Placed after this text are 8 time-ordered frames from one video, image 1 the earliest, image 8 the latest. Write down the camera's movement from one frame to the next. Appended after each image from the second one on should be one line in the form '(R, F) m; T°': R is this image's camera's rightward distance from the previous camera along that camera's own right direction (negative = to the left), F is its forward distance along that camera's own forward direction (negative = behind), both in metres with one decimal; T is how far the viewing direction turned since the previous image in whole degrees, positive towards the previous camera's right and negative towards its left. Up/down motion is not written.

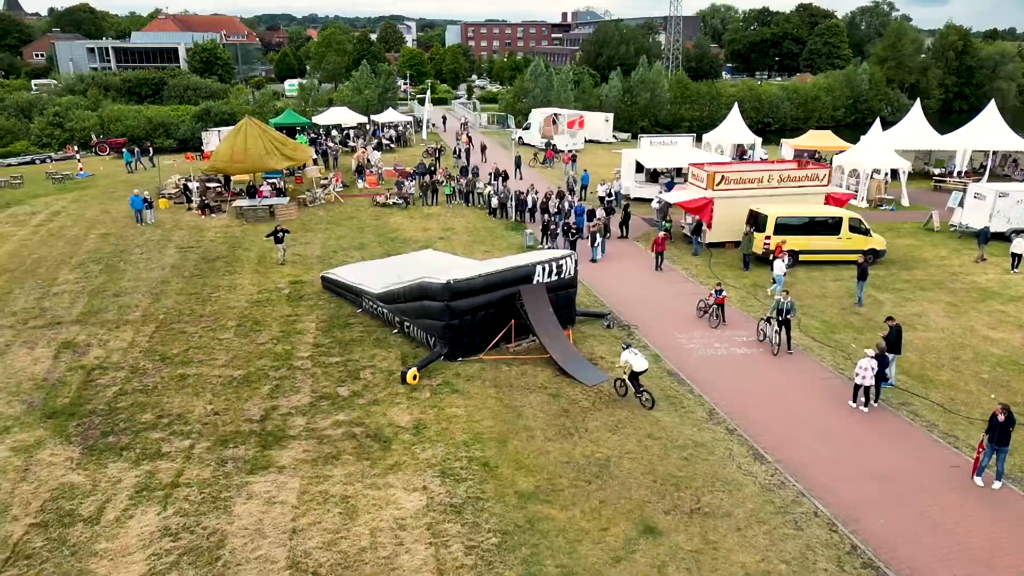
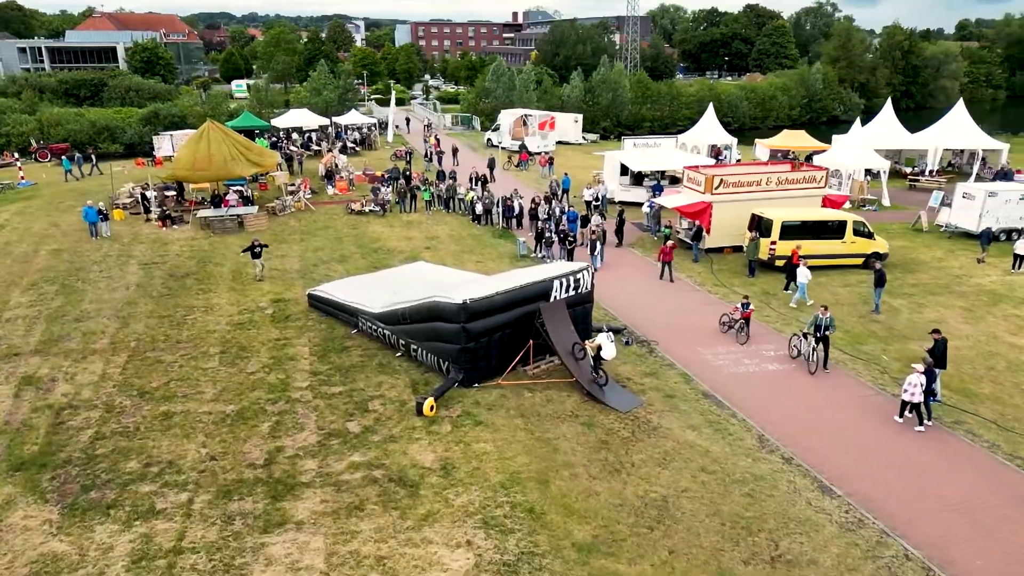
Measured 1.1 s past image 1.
(-1.2, +1.1) m; +4°
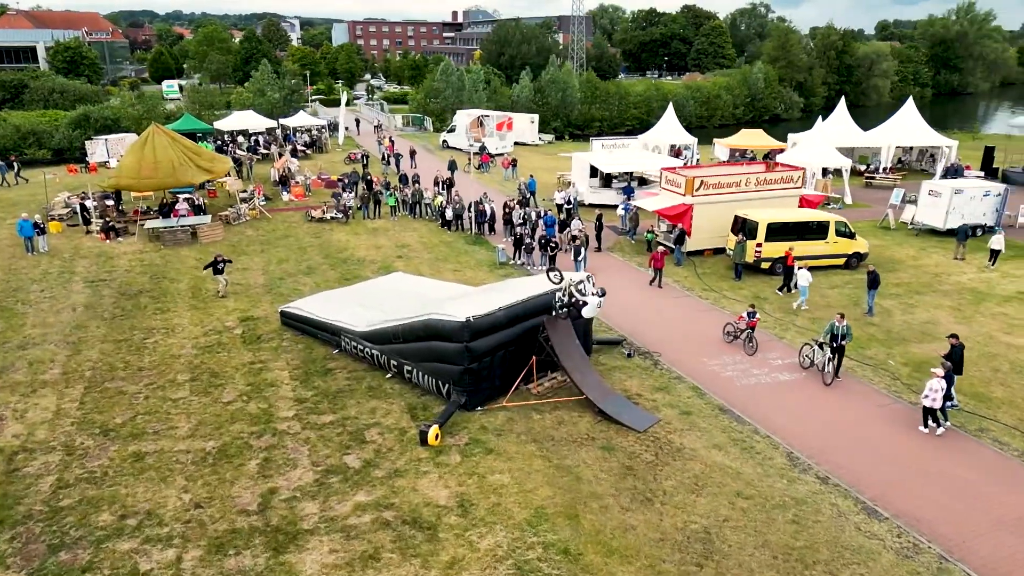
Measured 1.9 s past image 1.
(-1.0, +0.9) m; +5°
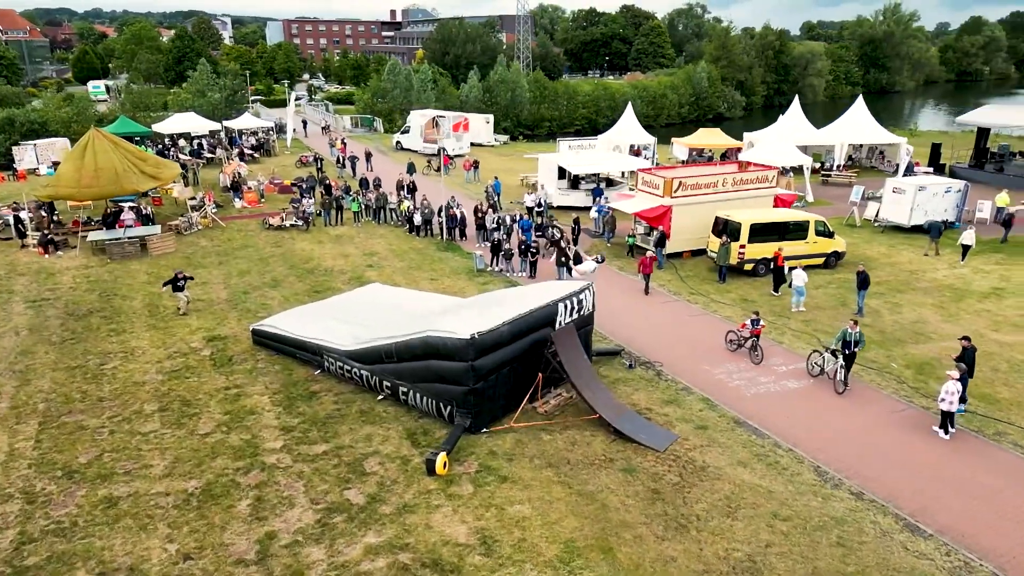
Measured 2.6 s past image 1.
(-0.9, +0.8) m; +4°
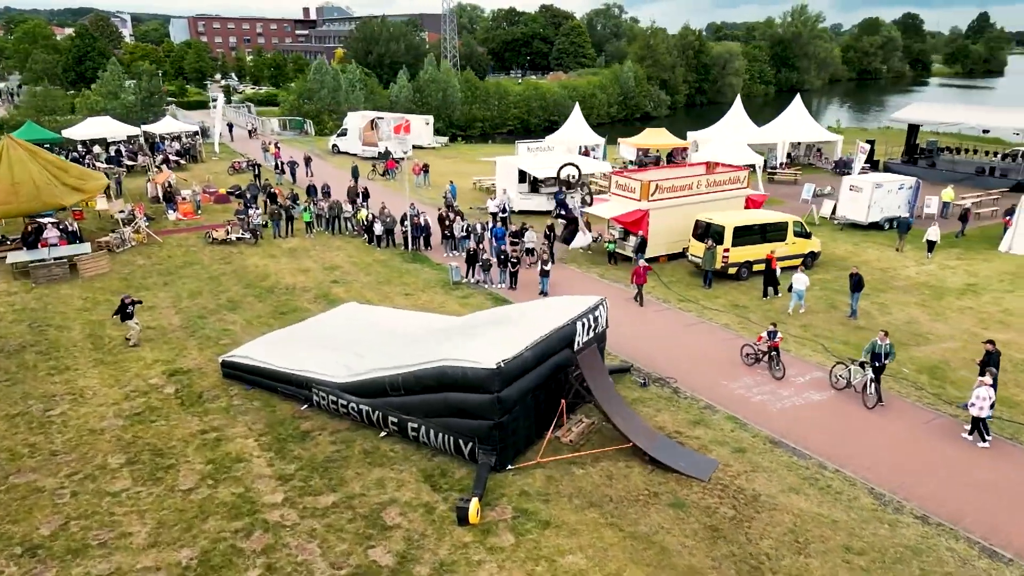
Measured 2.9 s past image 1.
(-1.4, +1.1) m; +6°
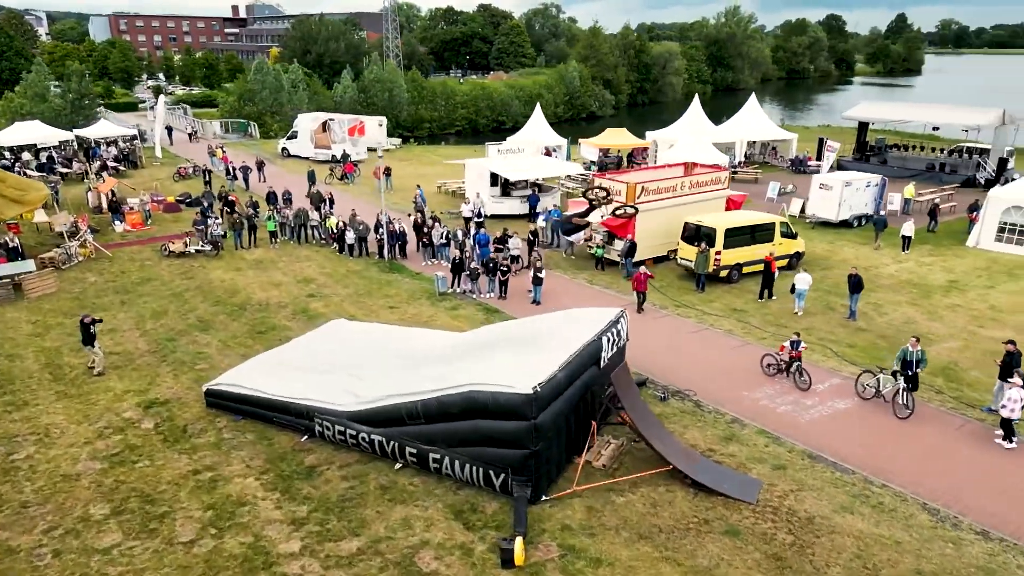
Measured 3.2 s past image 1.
(-1.2, +0.8) m; +5°
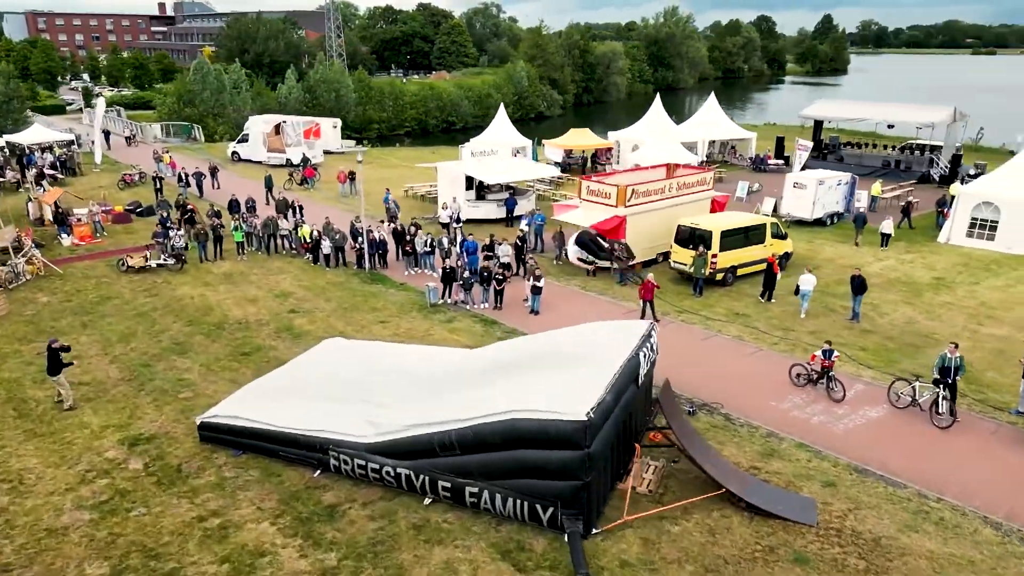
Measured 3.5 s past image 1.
(-1.2, +0.8) m; +5°
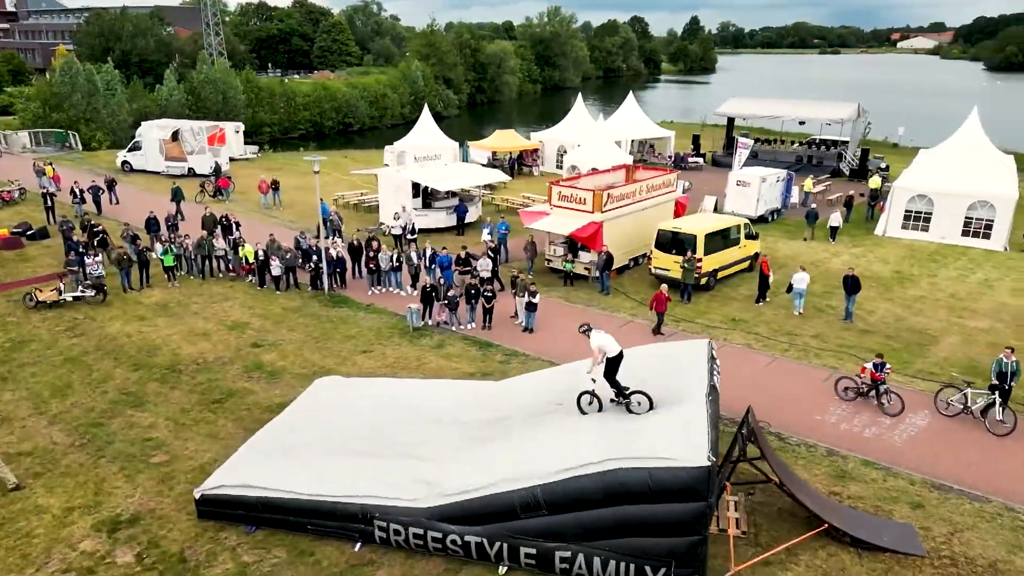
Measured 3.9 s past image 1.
(-2.1, +1.4) m; +9°
